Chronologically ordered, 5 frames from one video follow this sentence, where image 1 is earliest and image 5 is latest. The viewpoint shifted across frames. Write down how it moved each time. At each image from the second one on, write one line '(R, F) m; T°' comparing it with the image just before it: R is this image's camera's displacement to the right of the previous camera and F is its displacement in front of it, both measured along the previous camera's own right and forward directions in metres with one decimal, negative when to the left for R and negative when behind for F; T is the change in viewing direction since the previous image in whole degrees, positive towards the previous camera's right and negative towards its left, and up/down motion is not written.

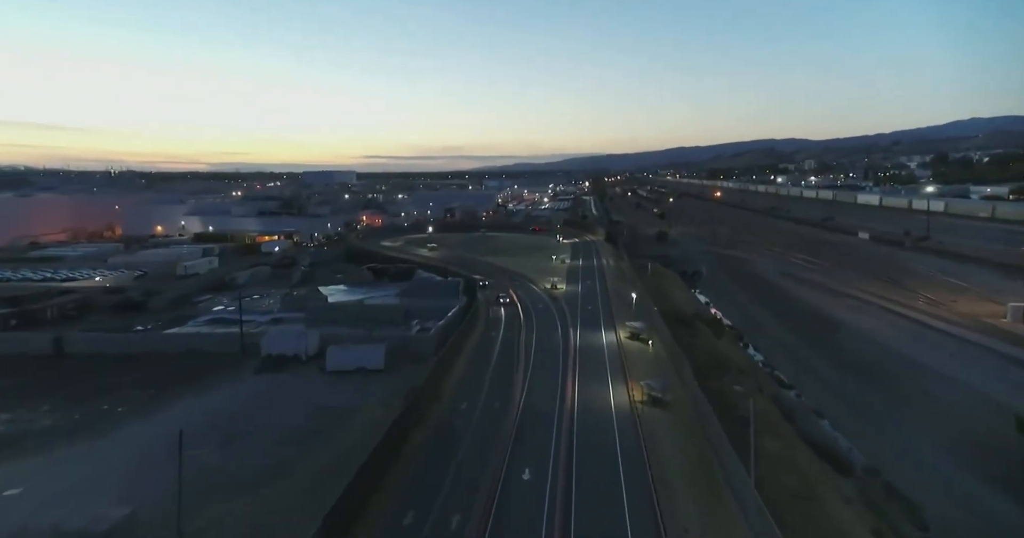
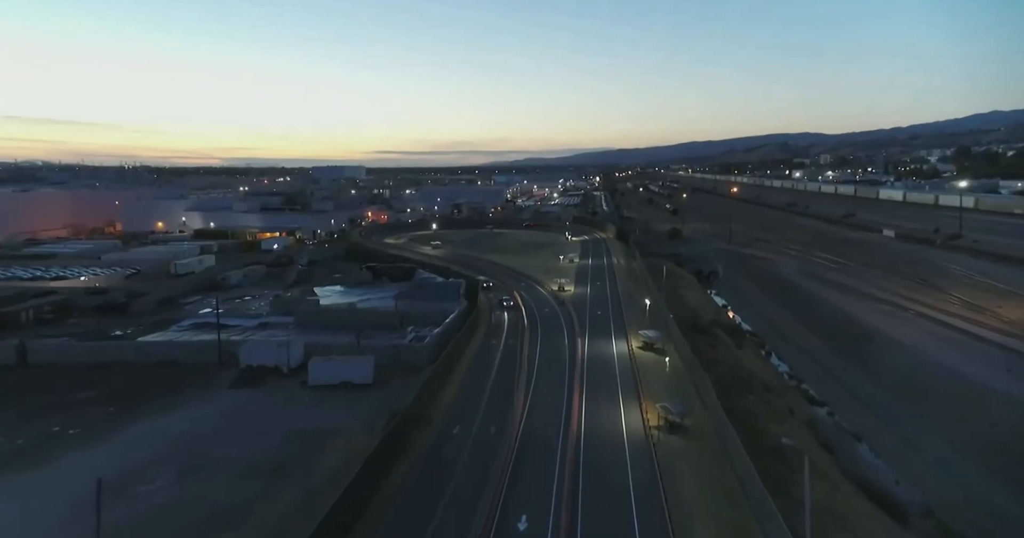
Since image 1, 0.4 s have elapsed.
(+0.2, +1.1) m; -1°
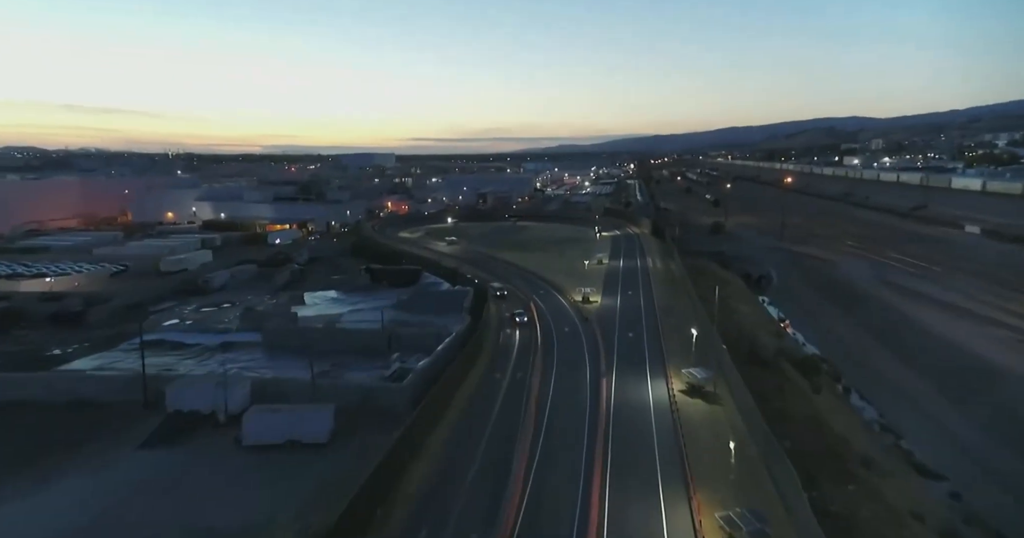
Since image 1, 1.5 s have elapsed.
(+0.4, +2.7) m; -3°
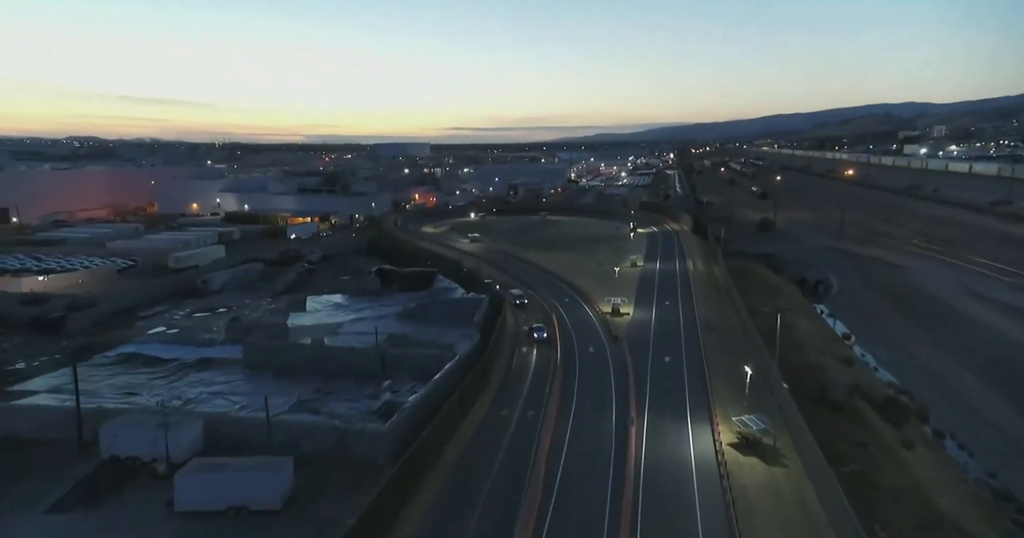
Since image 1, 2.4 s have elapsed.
(+0.3, +1.8) m; -3°
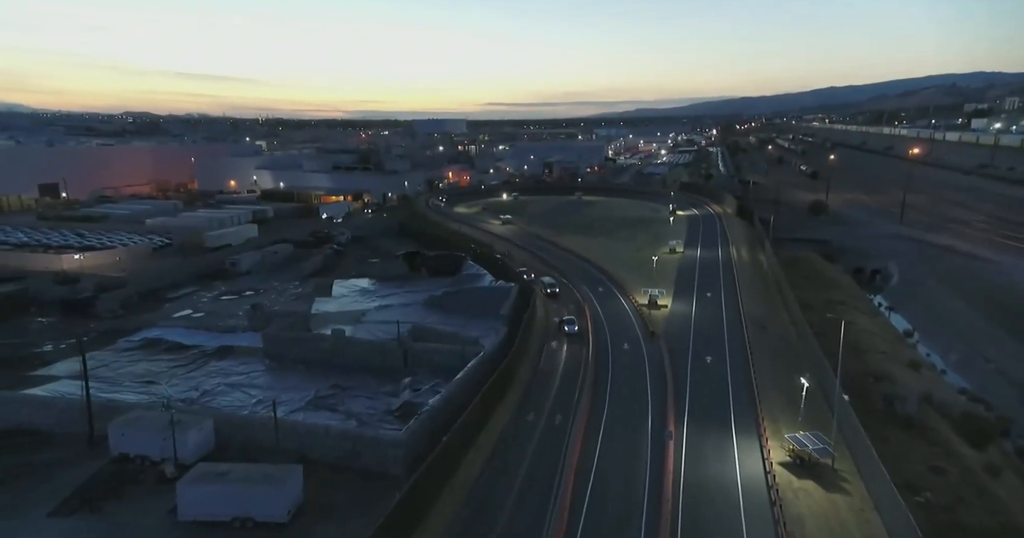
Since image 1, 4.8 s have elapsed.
(+0.1, +0.6) m; -3°
